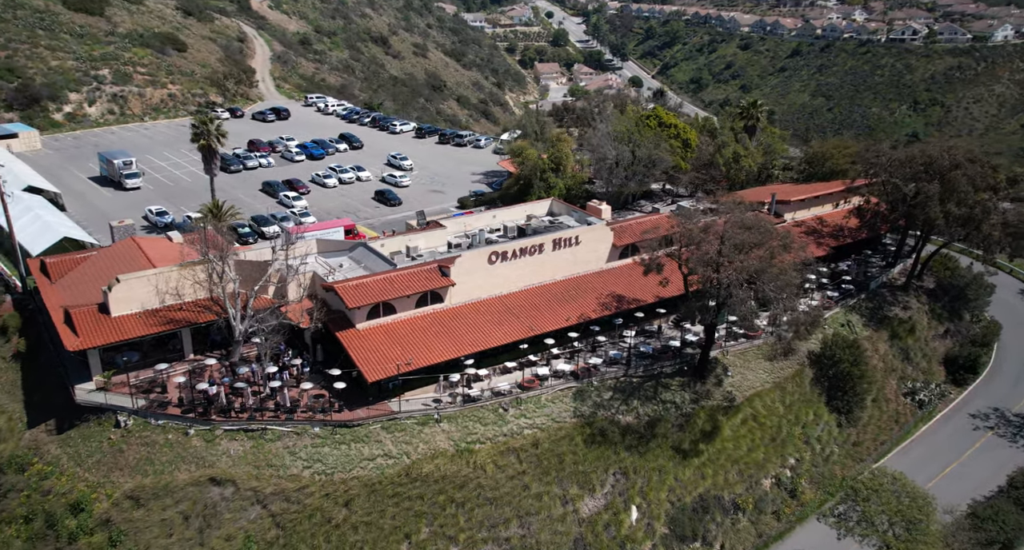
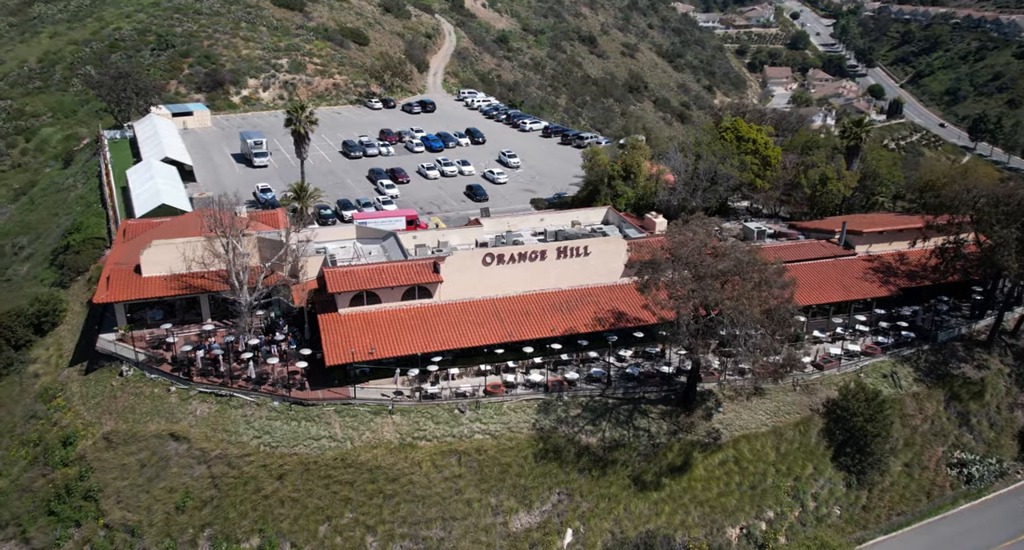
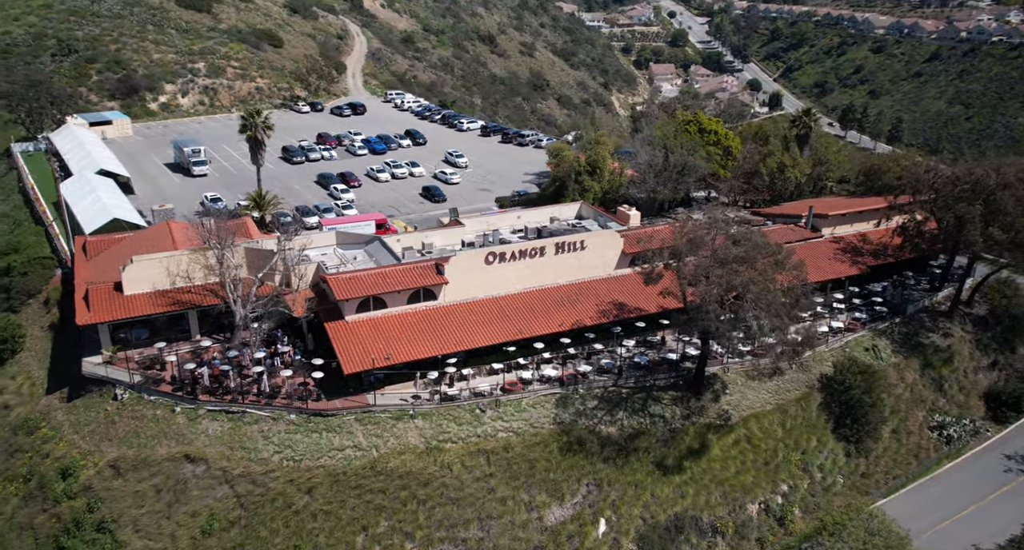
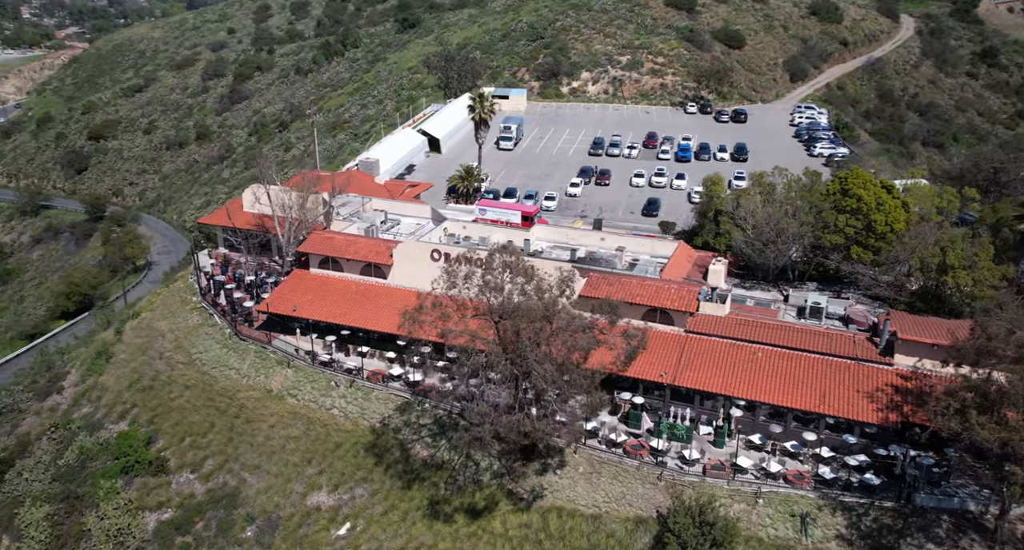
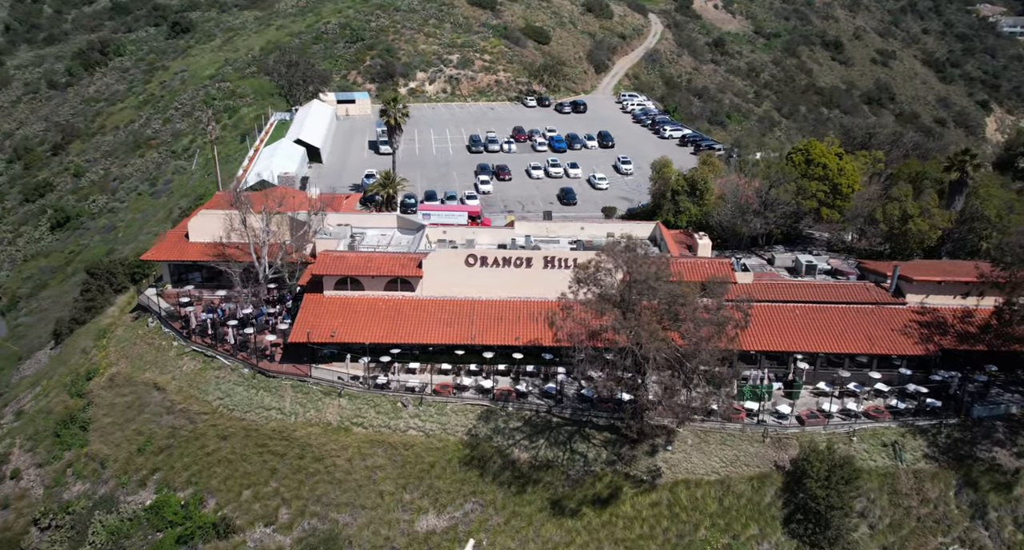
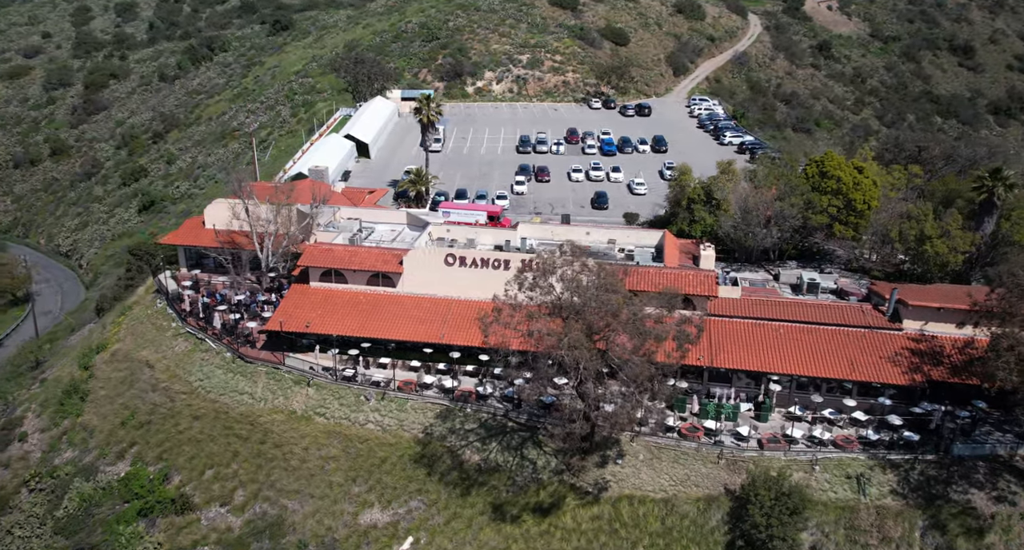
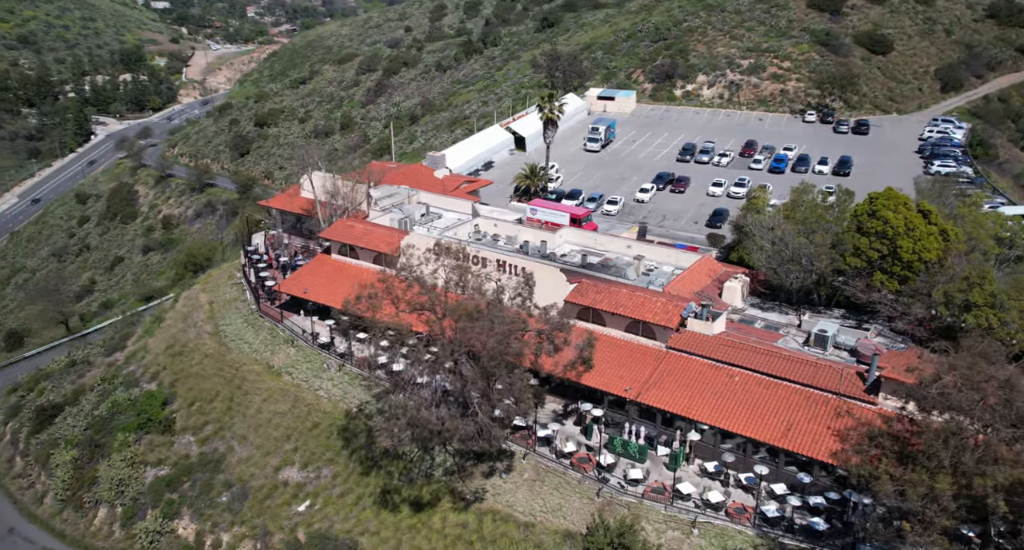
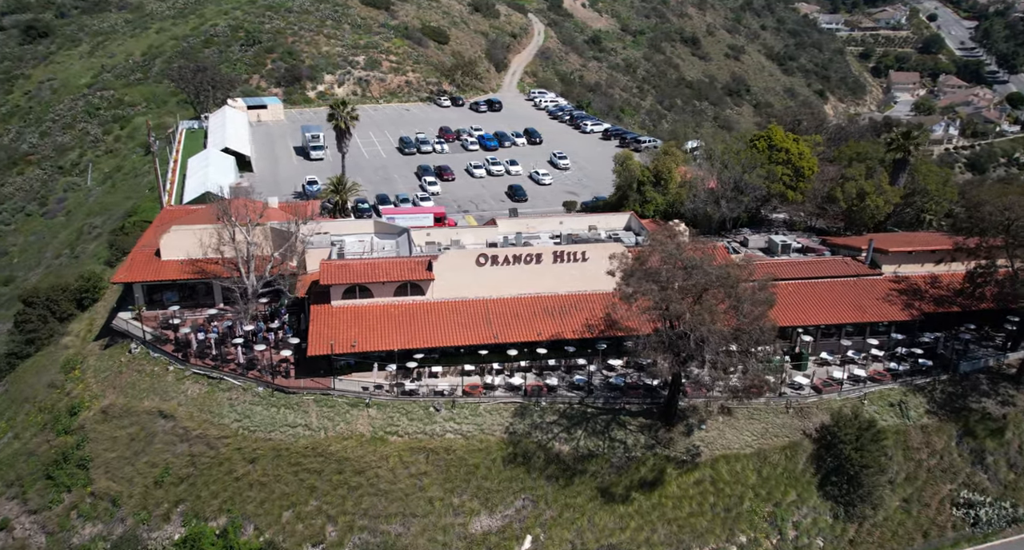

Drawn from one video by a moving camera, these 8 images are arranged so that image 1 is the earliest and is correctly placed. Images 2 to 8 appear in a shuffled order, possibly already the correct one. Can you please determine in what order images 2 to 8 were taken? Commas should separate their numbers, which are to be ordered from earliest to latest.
3, 2, 8, 5, 6, 4, 7
